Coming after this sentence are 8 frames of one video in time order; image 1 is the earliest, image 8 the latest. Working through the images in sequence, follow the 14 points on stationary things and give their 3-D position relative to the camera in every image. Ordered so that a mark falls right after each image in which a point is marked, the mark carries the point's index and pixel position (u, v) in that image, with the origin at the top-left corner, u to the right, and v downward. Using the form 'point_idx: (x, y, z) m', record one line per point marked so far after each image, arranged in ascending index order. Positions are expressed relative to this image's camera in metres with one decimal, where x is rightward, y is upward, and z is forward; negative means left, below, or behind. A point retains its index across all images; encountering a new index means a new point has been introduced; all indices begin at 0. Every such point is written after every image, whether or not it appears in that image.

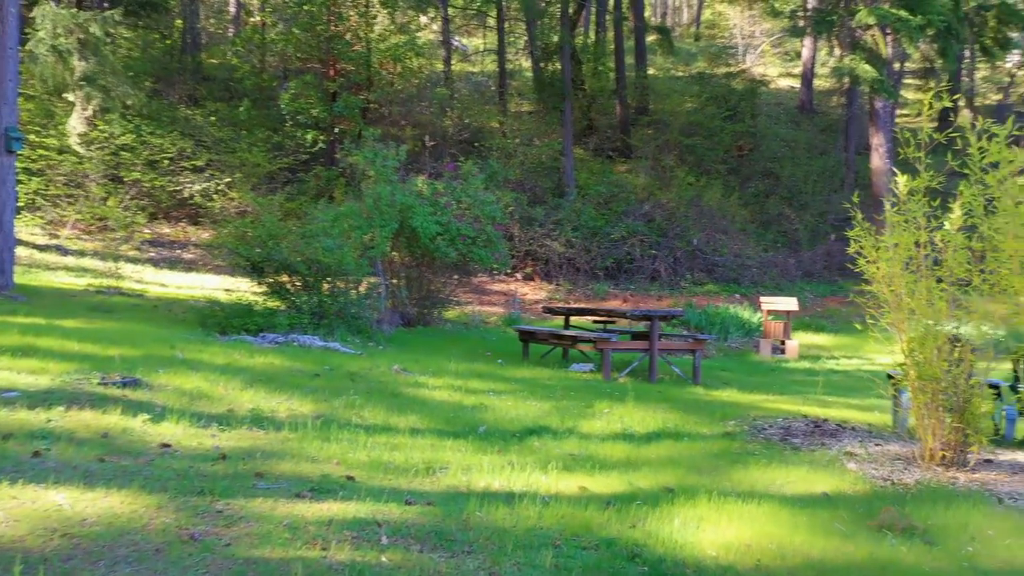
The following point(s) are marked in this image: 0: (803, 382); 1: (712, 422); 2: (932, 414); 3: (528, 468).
0: (+4.5, -1.4, +12.6) m
1: (+1.8, -1.2, +7.4) m
2: (+3.2, -0.9, +6.1) m
3: (+0.1, -1.2, +5.3) m
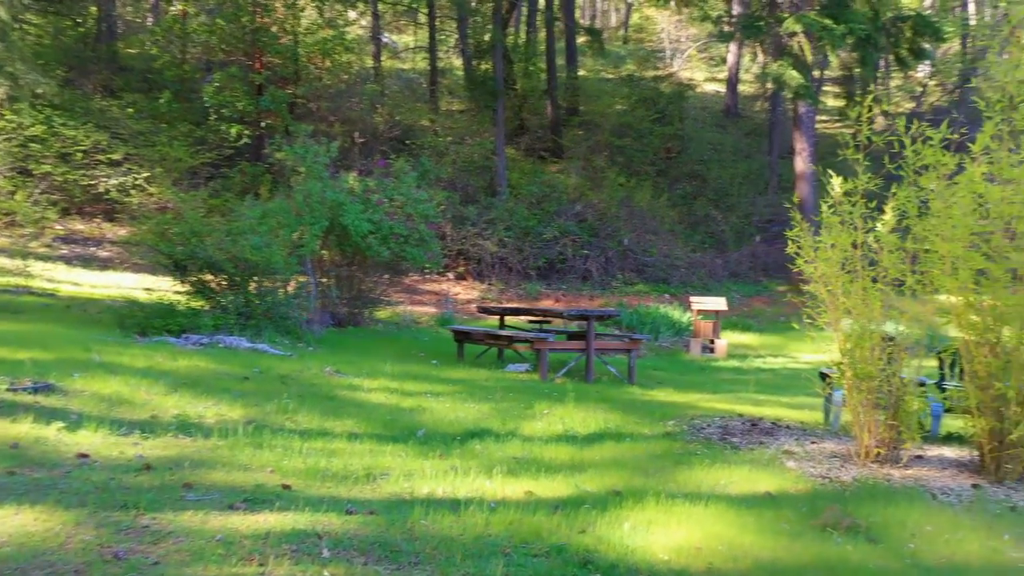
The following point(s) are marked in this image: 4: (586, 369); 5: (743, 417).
0: (+3.5, -1.4, +12.8) m
1: (+1.3, -1.2, +7.4) m
2: (+2.7, -0.9, +6.2) m
3: (-0.2, -1.2, +5.2) m
4: (+0.9, -1.1, +10.5) m
5: (+2.2, -1.2, +7.9) m
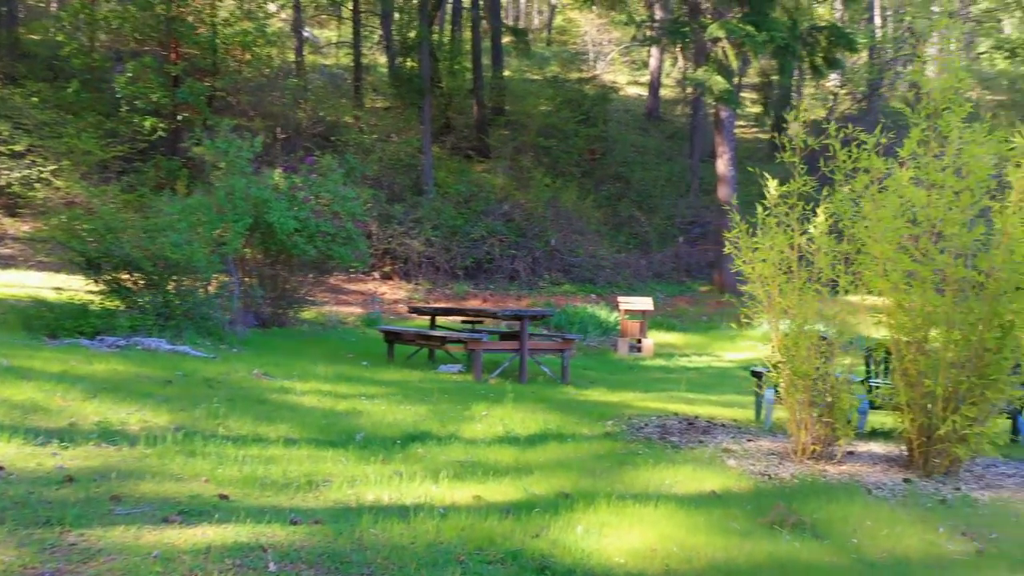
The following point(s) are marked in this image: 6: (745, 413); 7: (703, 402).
0: (+2.4, -1.4, +13.0) m
1: (+0.7, -1.2, +7.4) m
2: (+2.3, -1.0, +6.4) m
3: (-0.6, -1.2, +5.0) m
4: (+0.1, -1.1, +10.4) m
5: (+1.6, -1.2, +8.0) m
6: (+2.5, -1.3, +8.8) m
7: (+2.3, -1.3, +9.6) m
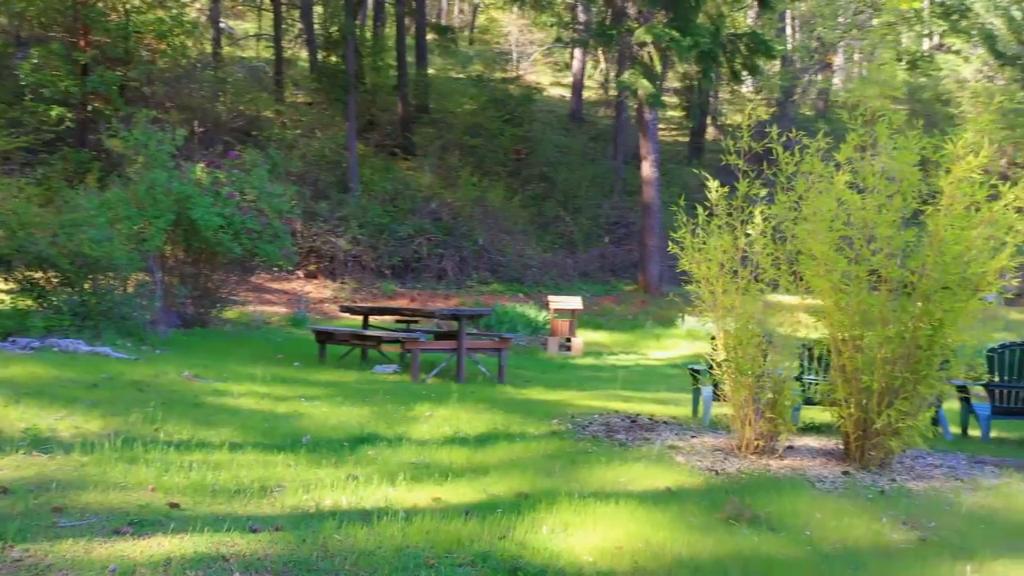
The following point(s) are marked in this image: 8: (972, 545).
0: (+1.4, -1.4, +13.1) m
1: (+0.2, -1.2, +7.4) m
2: (+1.9, -0.9, +6.6) m
3: (-0.8, -1.2, +4.9) m
4: (-0.7, -1.0, +10.4) m
5: (+1.1, -1.2, +8.1) m
6: (+1.8, -1.3, +9.0) m
7: (+1.5, -1.3, +9.8) m
8: (+2.6, -1.5, +4.6) m
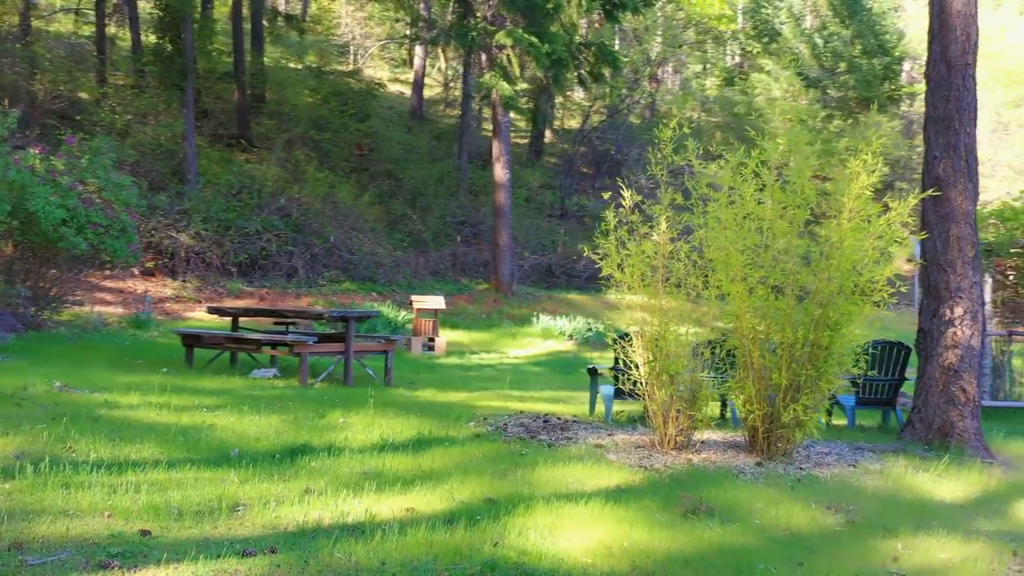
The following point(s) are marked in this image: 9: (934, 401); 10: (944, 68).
0: (-0.6, -1.4, +13.2) m
1: (-0.5, -1.2, +7.4) m
2: (+1.3, -1.0, +6.9) m
3: (-1.0, -1.2, +4.8) m
4: (-2.0, -1.1, +10.1) m
5: (+0.2, -1.3, +8.2) m
6: (+0.7, -1.4, +9.3) m
7: (+0.3, -1.4, +10.0) m
8: (+2.4, -1.5, +5.2) m
9: (+4.0, -1.1, +7.7) m
10: (+4.1, +2.1, +7.7) m
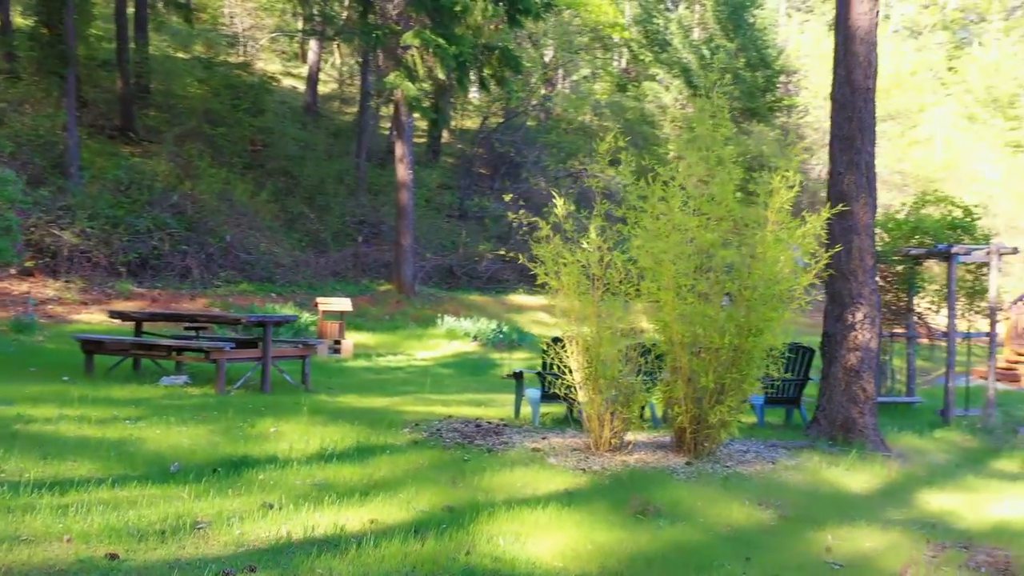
0: (-2.0, -1.5, +13.1) m
1: (-1.1, -1.3, +7.4) m
2: (+0.8, -1.0, +7.2) m
3: (-1.2, -1.3, +4.7) m
4: (-3.0, -1.1, +9.8) m
5: (-0.5, -1.3, +8.3) m
6: (-0.1, -1.4, +9.5) m
7: (-0.7, -1.4, +10.1) m
8: (+2.1, -1.6, +5.6) m
9: (+3.3, -1.1, +8.3) m
10: (+3.4, +2.0, +8.3) m
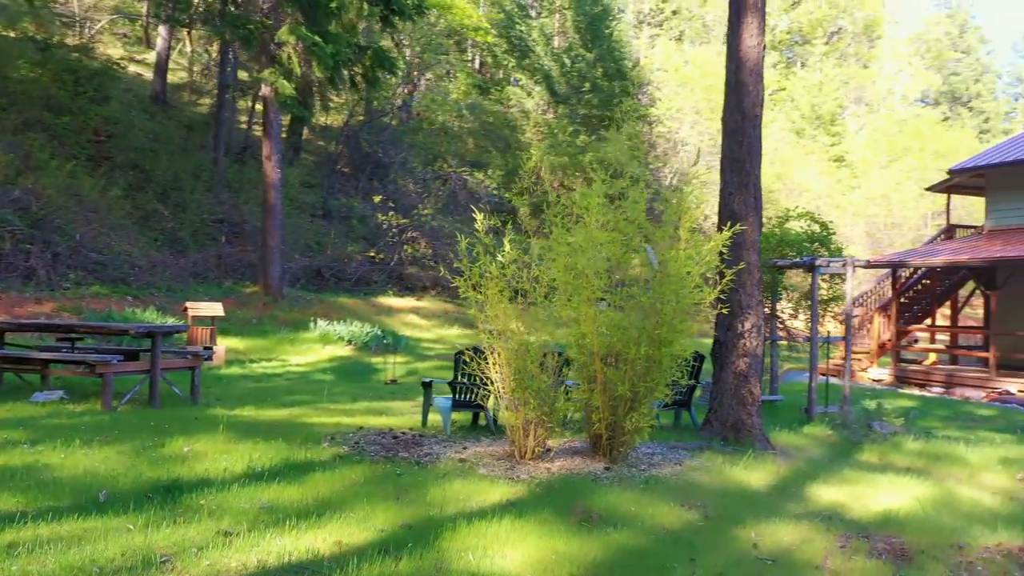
0: (-3.7, -1.6, +12.8) m
1: (-1.8, -1.4, +7.3) m
2: (+0.1, -1.2, +7.4) m
3: (-1.4, -1.4, +4.6) m
4: (-4.1, -1.2, +9.3) m
5: (-1.4, -1.4, +8.3) m
6: (-1.2, -1.5, +9.5) m
7: (-1.9, -1.5, +10.0) m
8: (+1.7, -1.7, +6.1) m
9: (+2.4, -1.3, +9.0) m
10: (+2.5, +1.9, +9.0) m
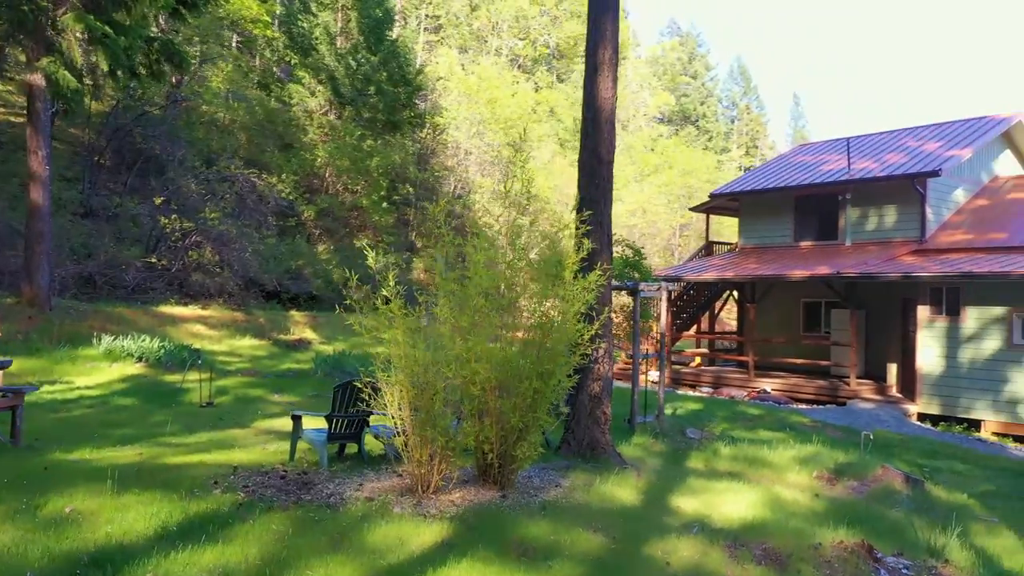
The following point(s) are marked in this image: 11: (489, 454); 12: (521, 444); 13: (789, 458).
0: (-6.1, -1.9, +11.6) m
1: (-2.6, -1.8, +6.9) m
2: (-0.9, -1.5, +7.6) m
3: (-1.5, -1.7, +4.5) m
4: (-5.4, -1.5, +8.3) m
5: (-2.5, -1.8, +8.0) m
6: (-2.7, -1.9, +9.2) m
7: (-3.5, -1.9, +9.5) m
8: (+1.0, -2.1, +6.9) m
9: (+0.9, -1.6, +9.8) m
10: (+1.0, +1.5, +9.8) m
11: (-0.2, -1.6, +8.0) m
12: (+0.1, -1.5, +8.0) m
13: (+3.7, -2.3, +11.0) m
